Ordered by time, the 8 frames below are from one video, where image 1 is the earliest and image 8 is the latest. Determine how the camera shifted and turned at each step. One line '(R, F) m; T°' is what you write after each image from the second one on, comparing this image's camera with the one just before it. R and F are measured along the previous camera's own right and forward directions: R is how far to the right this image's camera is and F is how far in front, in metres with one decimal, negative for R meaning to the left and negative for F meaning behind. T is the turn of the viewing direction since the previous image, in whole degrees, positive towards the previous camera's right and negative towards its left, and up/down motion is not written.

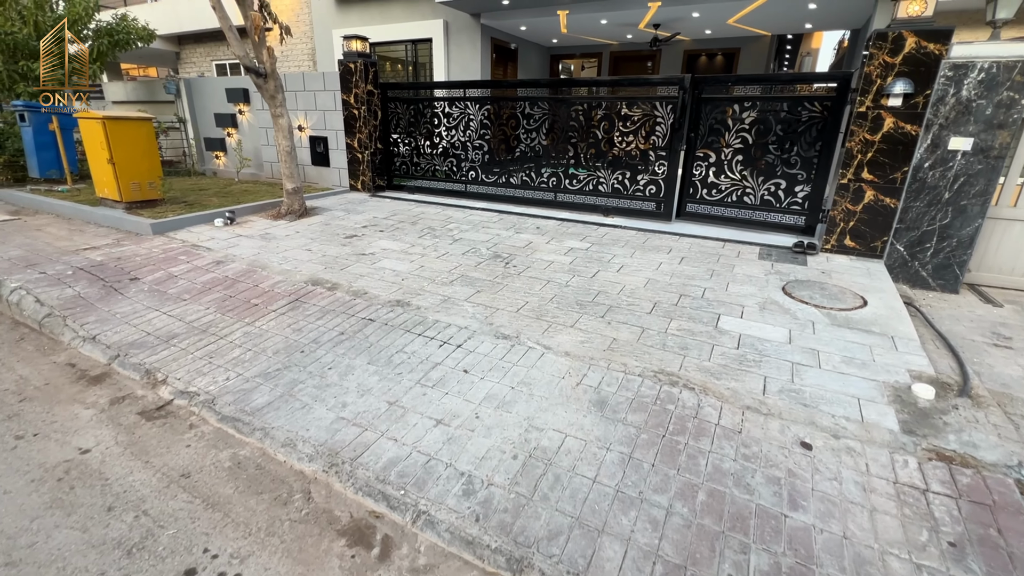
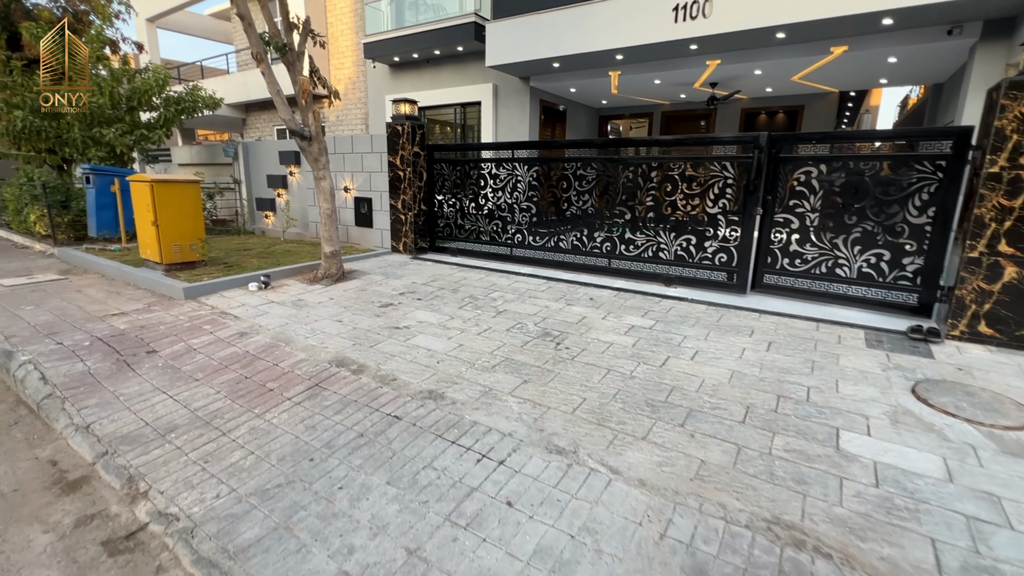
(-0.1, +0.6) m; -5°
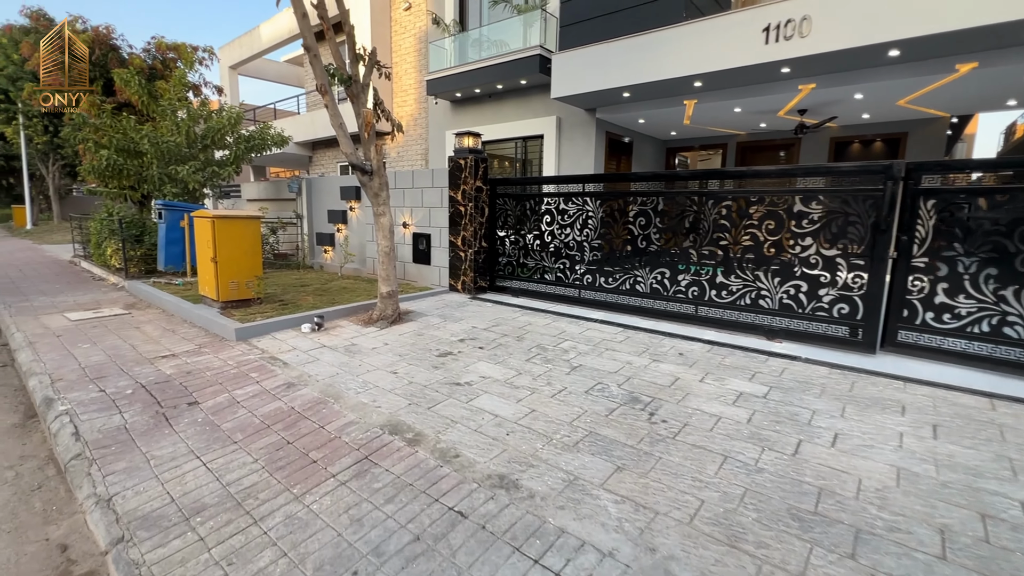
(-0.2, +0.5) m; -6°
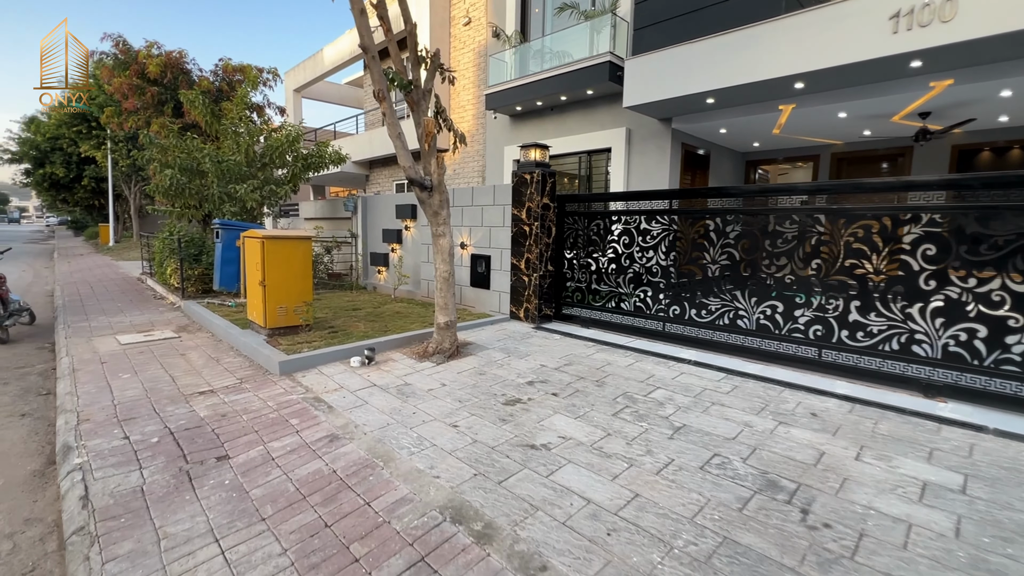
(-0.3, +0.7) m; -6°
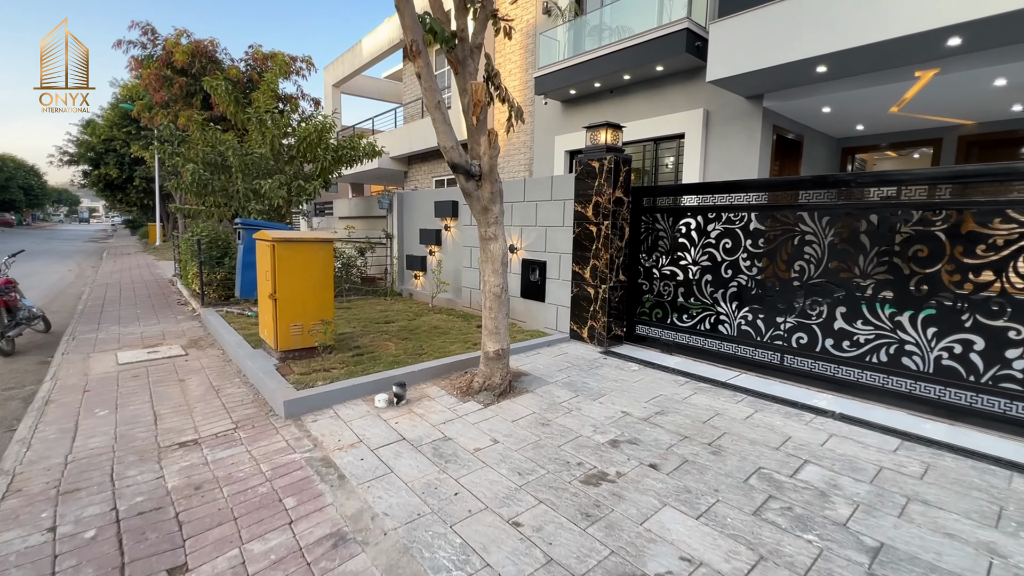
(-0.3, +1.1) m; -5°
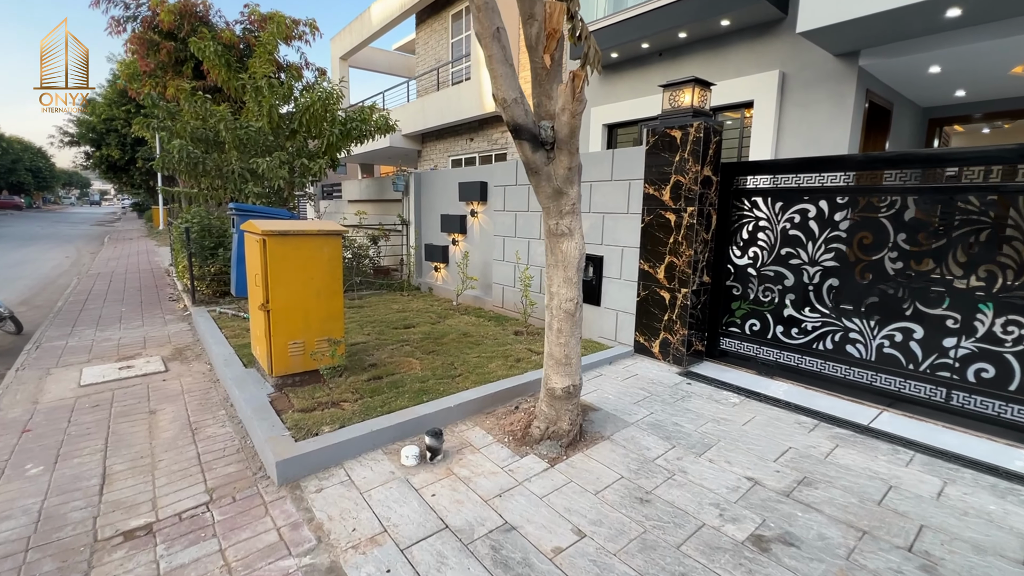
(-0.4, +1.0) m; -1°
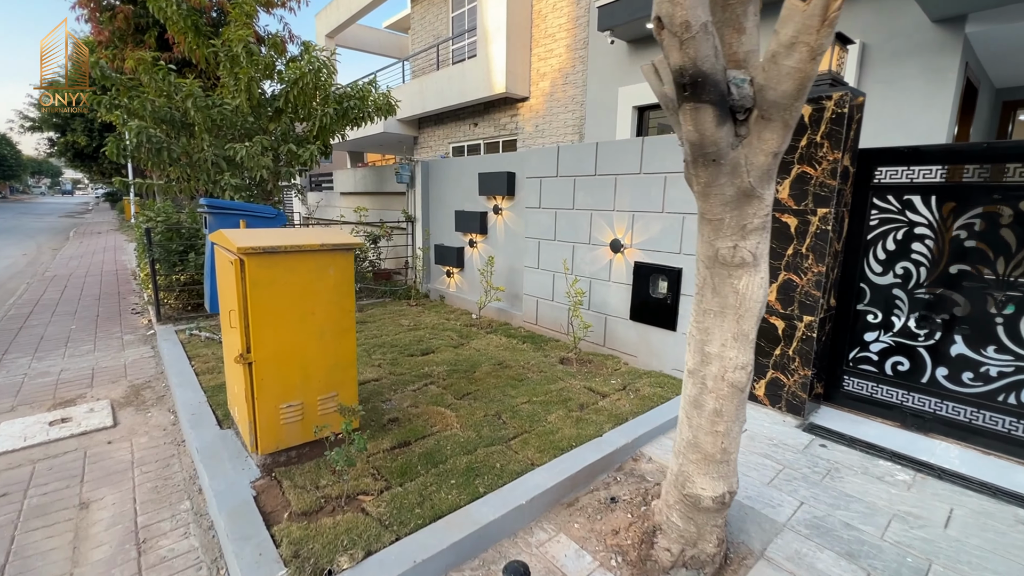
(-0.5, +1.0) m; +2°
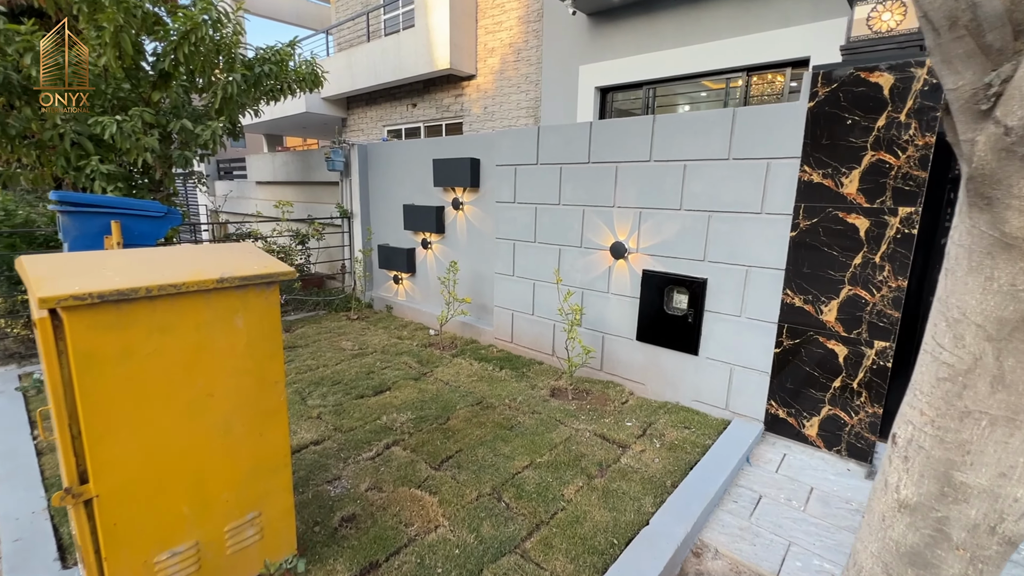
(-0.3, +0.8) m; +8°
